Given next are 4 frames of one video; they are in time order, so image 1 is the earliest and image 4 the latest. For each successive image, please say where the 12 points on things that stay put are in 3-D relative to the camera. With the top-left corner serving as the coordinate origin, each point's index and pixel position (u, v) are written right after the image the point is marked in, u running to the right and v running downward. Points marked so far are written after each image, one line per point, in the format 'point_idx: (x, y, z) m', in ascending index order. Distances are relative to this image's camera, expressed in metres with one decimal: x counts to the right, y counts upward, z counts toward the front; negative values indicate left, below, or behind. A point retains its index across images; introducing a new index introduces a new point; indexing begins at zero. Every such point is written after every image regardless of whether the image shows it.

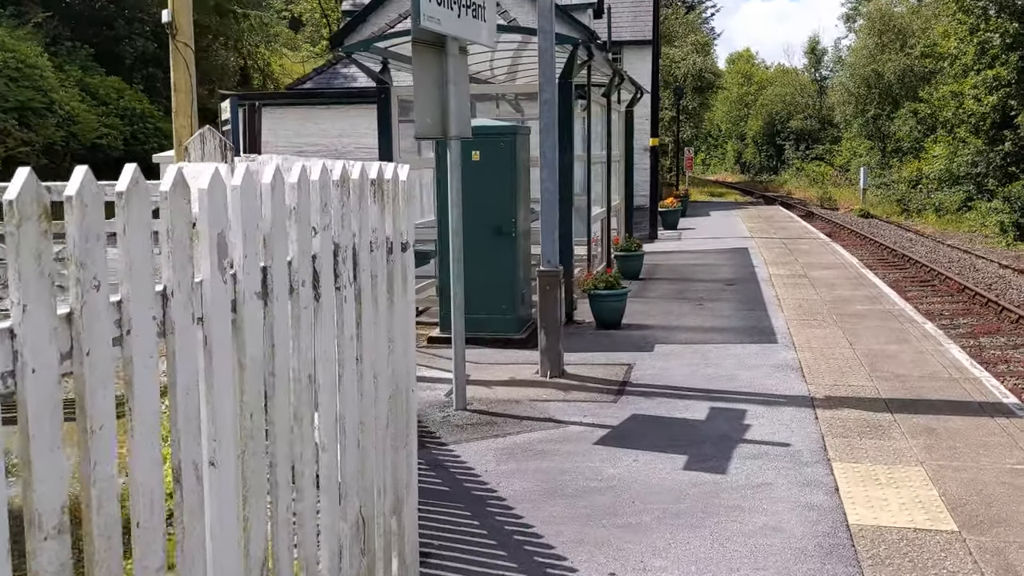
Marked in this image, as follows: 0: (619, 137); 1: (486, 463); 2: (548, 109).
0: (+1.8, +2.5, +16.7) m
1: (-0.2, -1.1, +6.0) m
2: (+0.3, +1.4, +8.0) m
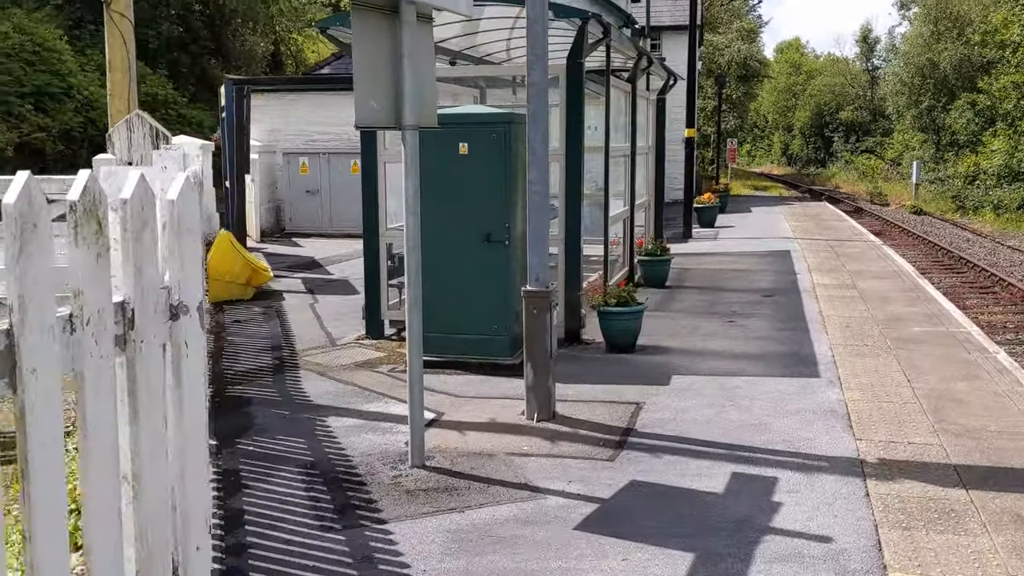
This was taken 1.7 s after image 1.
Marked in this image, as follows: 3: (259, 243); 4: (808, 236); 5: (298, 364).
0: (+2.1, +2.4, +15.1) m
1: (-0.4, -1.2, +4.6) m
2: (+0.2, +1.3, +6.5) m
3: (-4.8, +0.9, +18.9) m
4: (+5.7, +1.0, +19.2) m
5: (-1.9, -0.7, +8.7) m
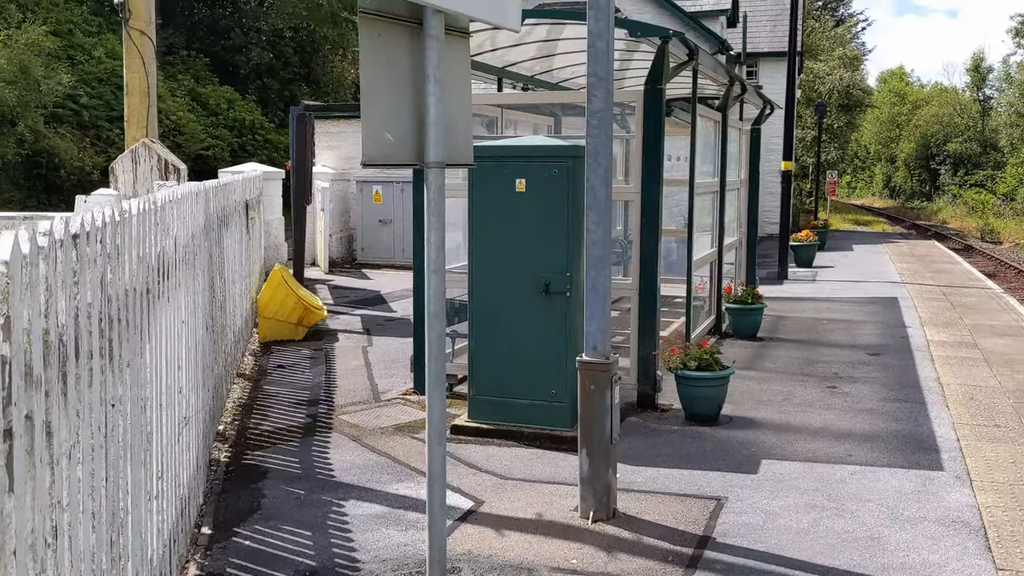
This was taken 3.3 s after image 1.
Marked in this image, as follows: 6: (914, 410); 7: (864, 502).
0: (+3.2, +1.8, +13.8) m
1: (-0.3, -1.5, +3.4) m
2: (+0.5, +0.9, +5.4) m
3: (-3.4, +0.2, +18.2) m
4: (+7.2, +0.1, +17.6) m
5: (-1.4, -1.1, +7.7) m
6: (+3.2, -1.0, +7.9) m
7: (+2.1, -1.2, +5.8) m
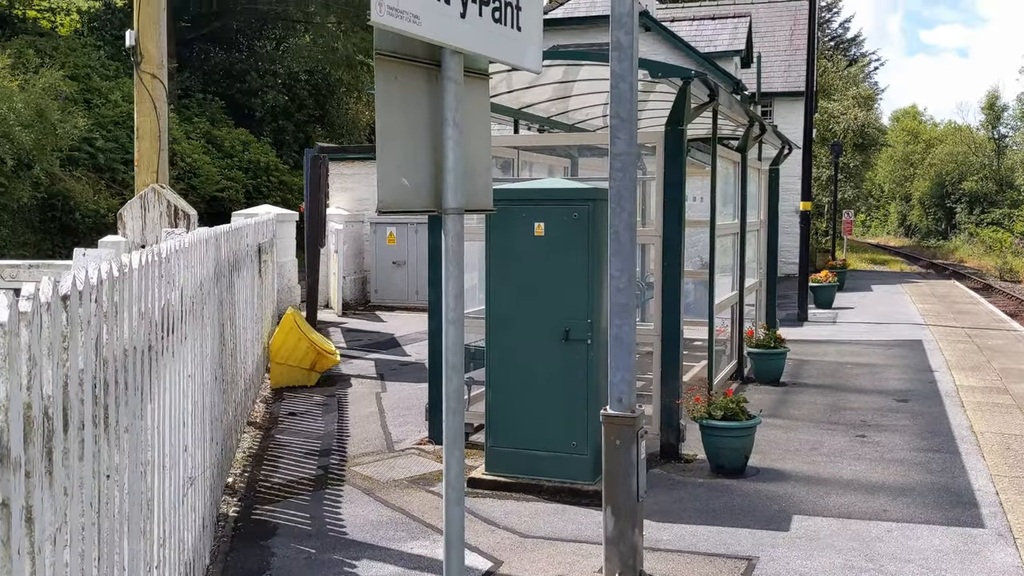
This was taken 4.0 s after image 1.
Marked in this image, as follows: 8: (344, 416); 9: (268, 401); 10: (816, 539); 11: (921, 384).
0: (+3.4, +1.2, +13.6) m
1: (-0.2, -1.7, +3.2) m
2: (+0.6, +0.6, +5.2) m
3: (-3.1, -0.5, +18.0) m
4: (+7.4, -0.6, +17.2) m
5: (-1.3, -1.4, +7.4) m
6: (+3.4, -1.3, +7.6) m
7: (+2.2, -1.5, +5.5) m
8: (-1.7, -1.3, +9.8) m
9: (-2.6, -1.2, +10.4) m
10: (+1.8, -1.5, +5.8) m
11: (+4.5, -1.1, +10.9) m
